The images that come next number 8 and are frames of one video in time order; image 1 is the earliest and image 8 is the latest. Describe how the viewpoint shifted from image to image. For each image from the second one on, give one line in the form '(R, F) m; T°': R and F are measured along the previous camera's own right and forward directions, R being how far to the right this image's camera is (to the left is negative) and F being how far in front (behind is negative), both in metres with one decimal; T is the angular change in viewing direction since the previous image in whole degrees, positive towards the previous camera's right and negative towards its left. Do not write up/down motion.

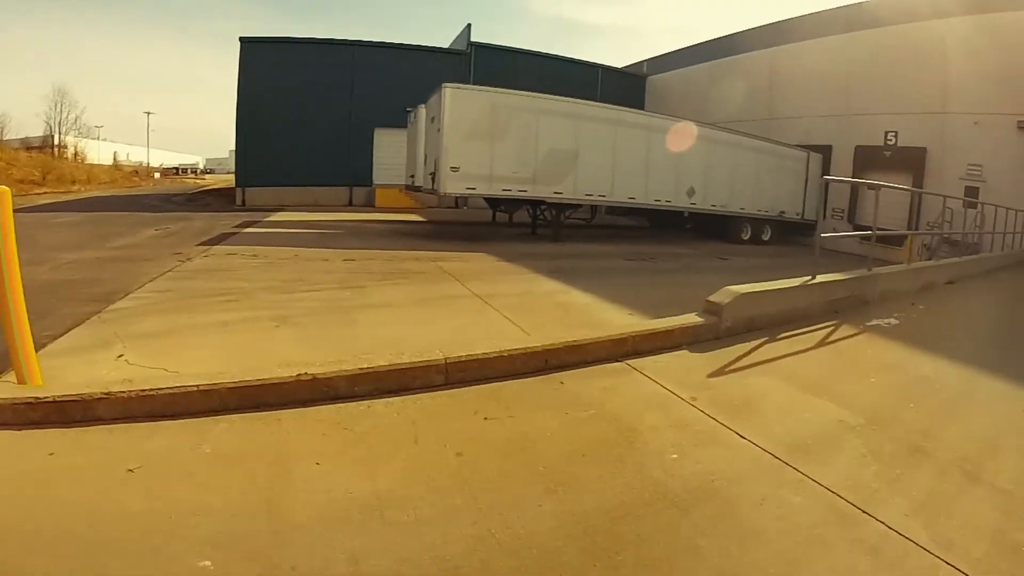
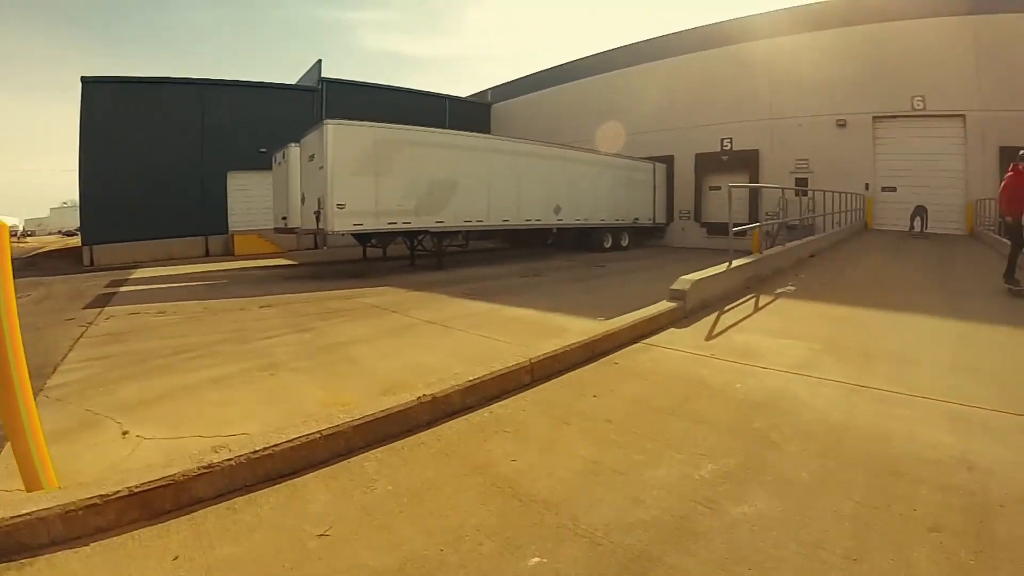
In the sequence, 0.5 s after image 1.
(-1.9, +0.1) m; +28°
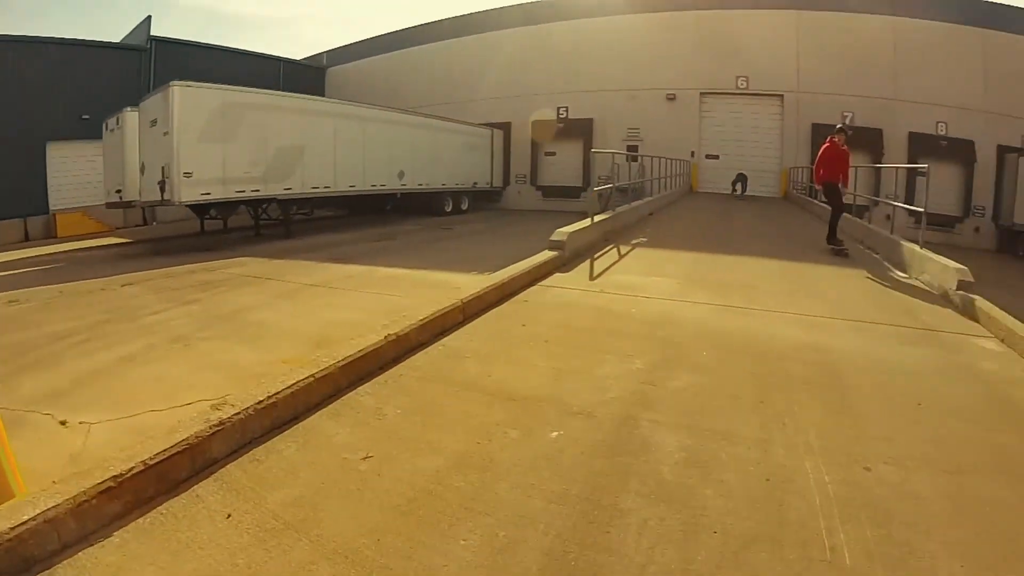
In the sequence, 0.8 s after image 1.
(-0.8, -0.2) m; +20°
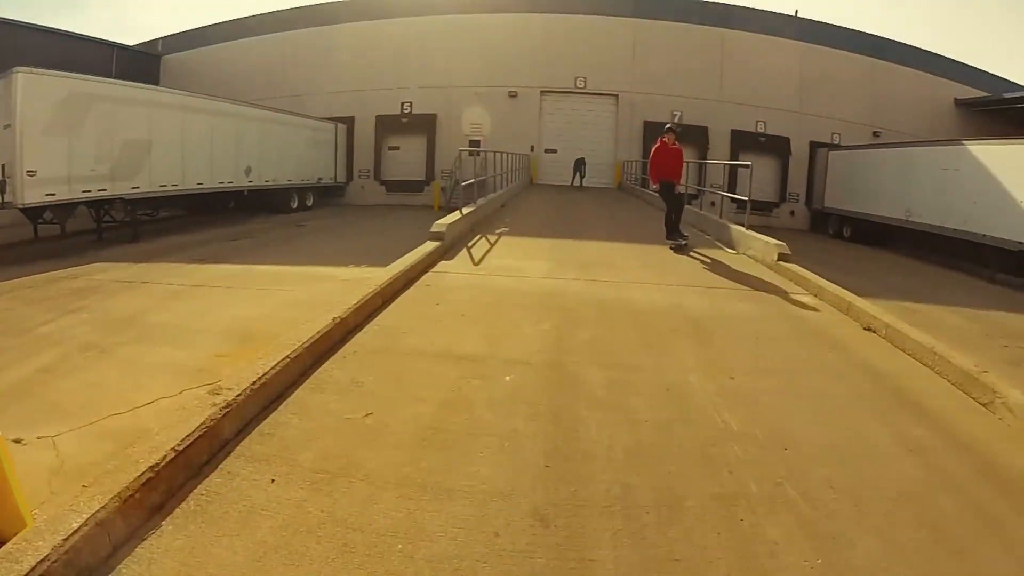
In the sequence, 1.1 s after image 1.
(-0.6, -0.5) m; +17°
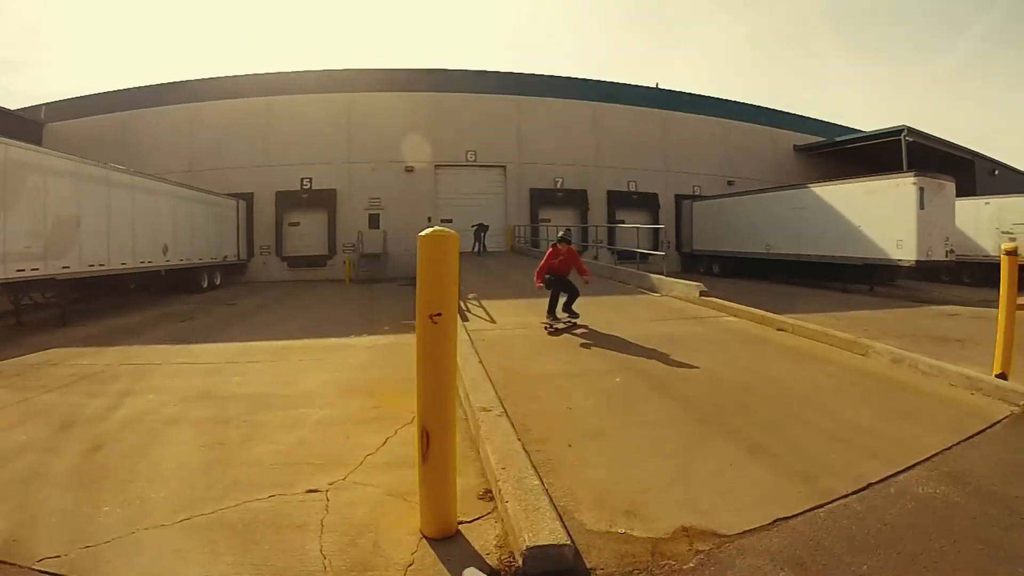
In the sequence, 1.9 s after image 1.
(-2.1, -1.6) m; +15°
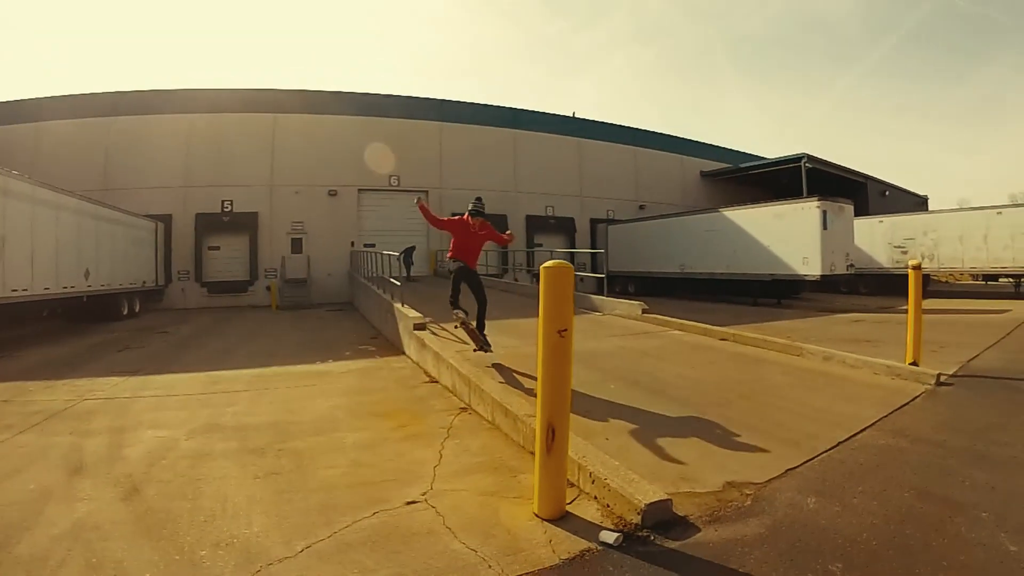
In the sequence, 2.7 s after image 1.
(-1.3, -0.8) m; +11°
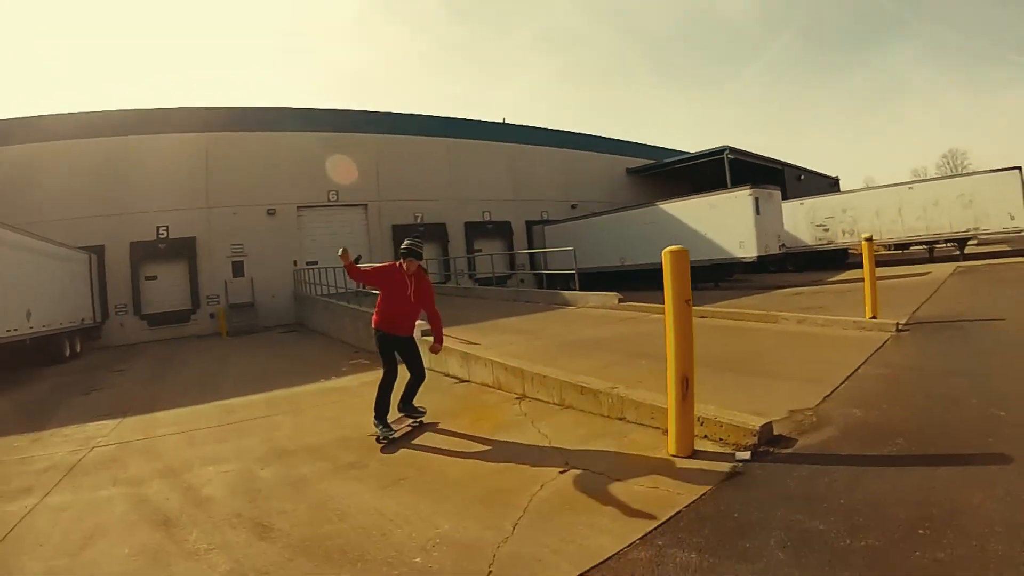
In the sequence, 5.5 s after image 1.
(-2.2, -1.0) m; +12°
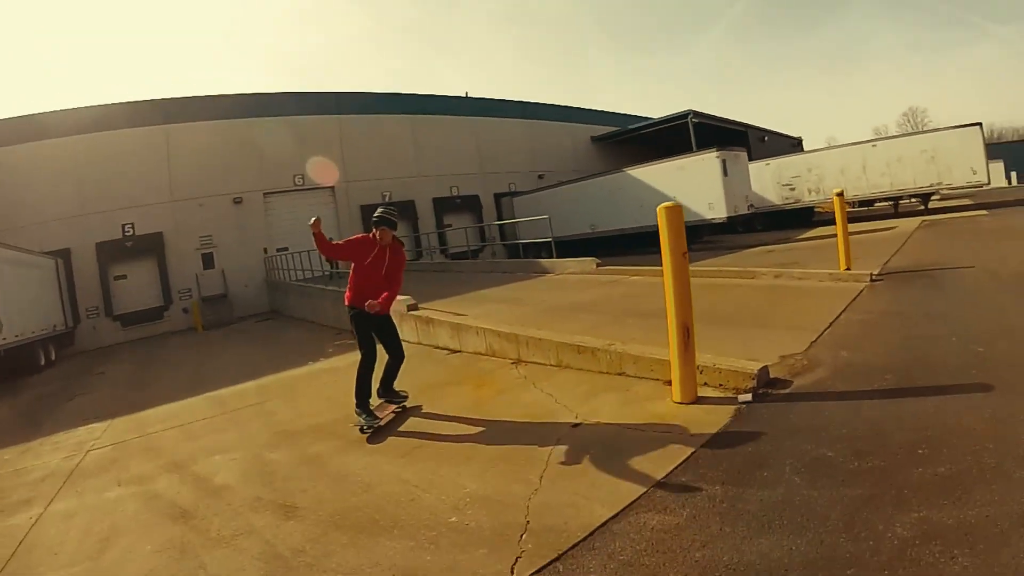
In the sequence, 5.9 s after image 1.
(-0.5, -0.3) m; +4°
